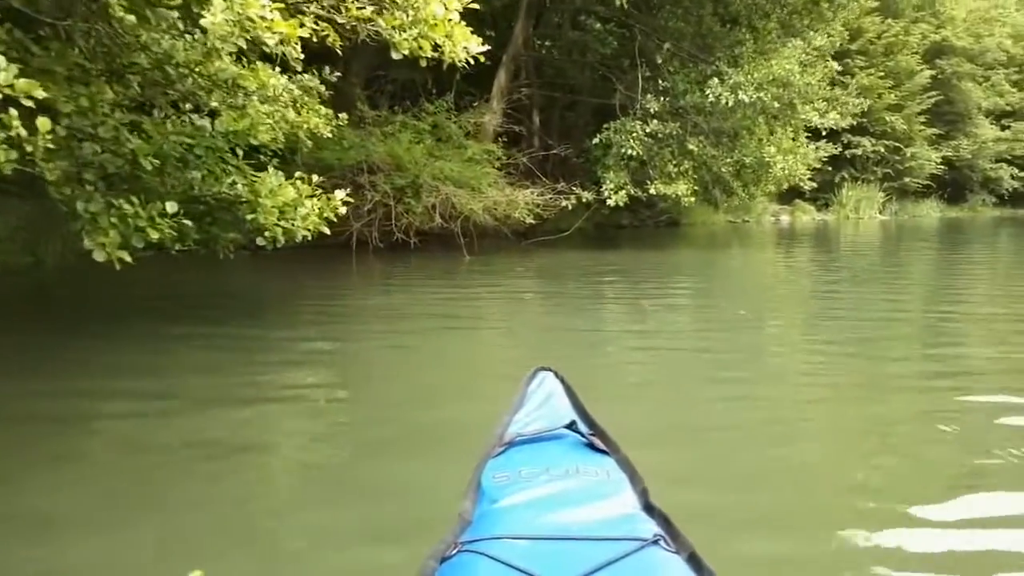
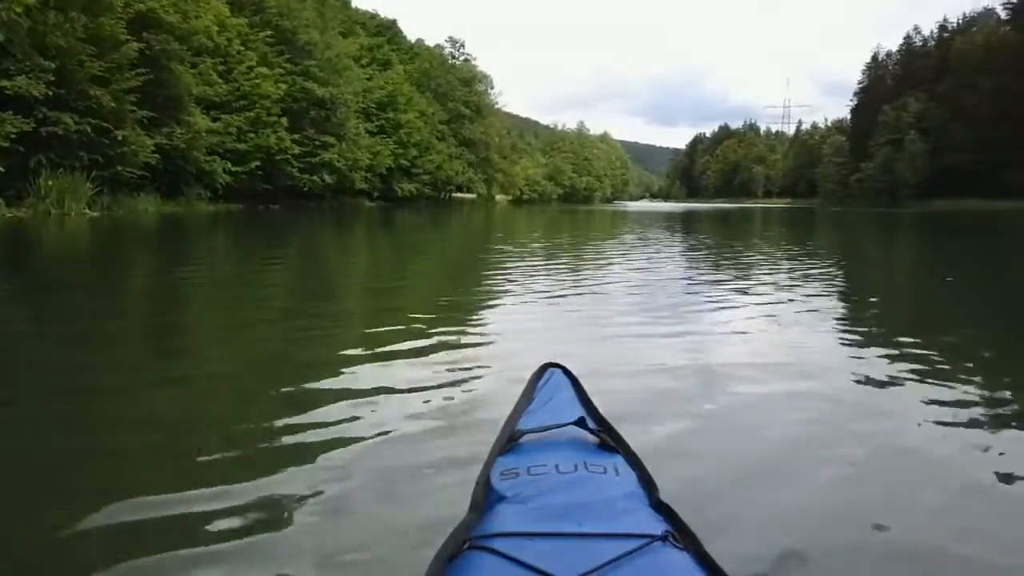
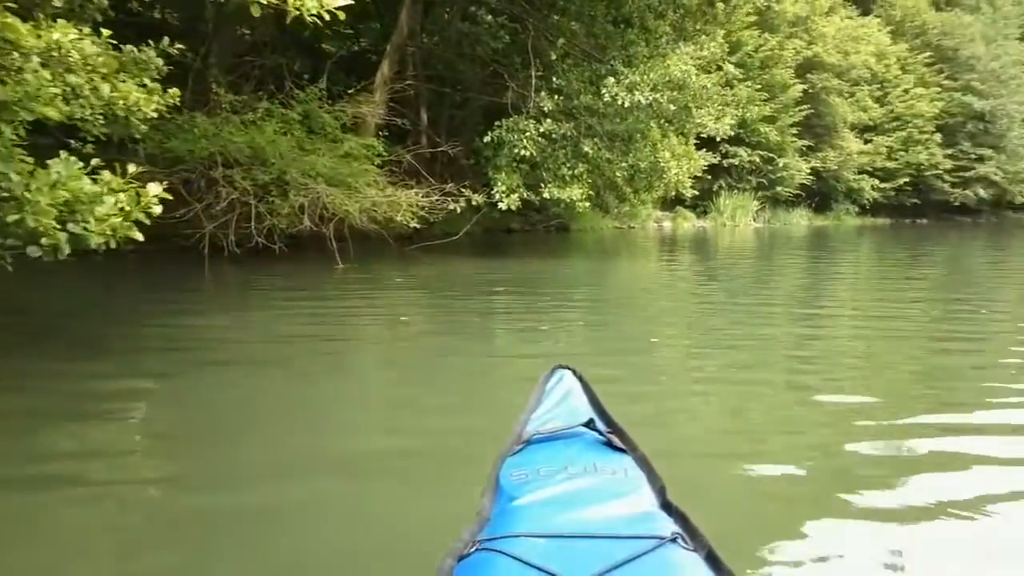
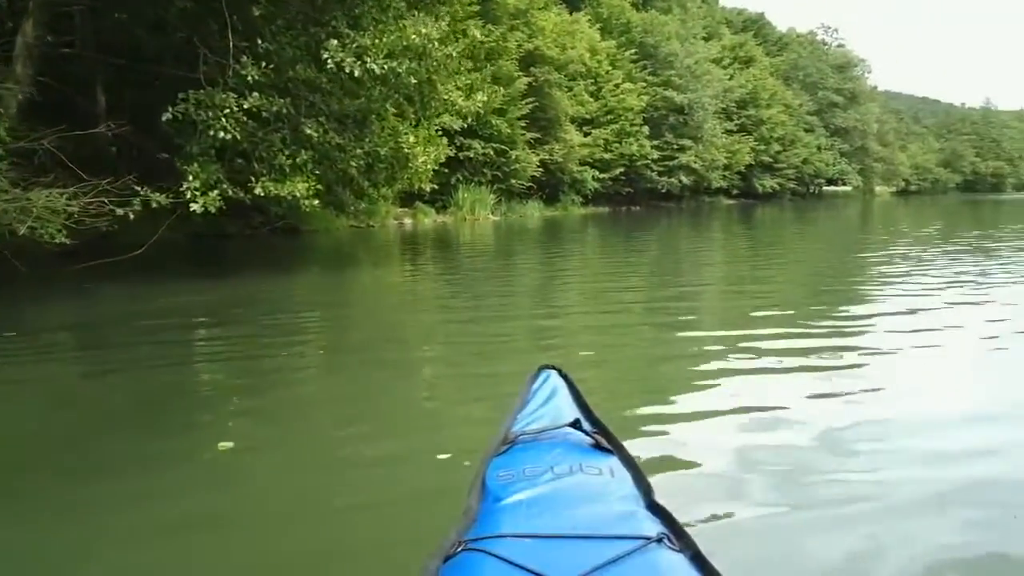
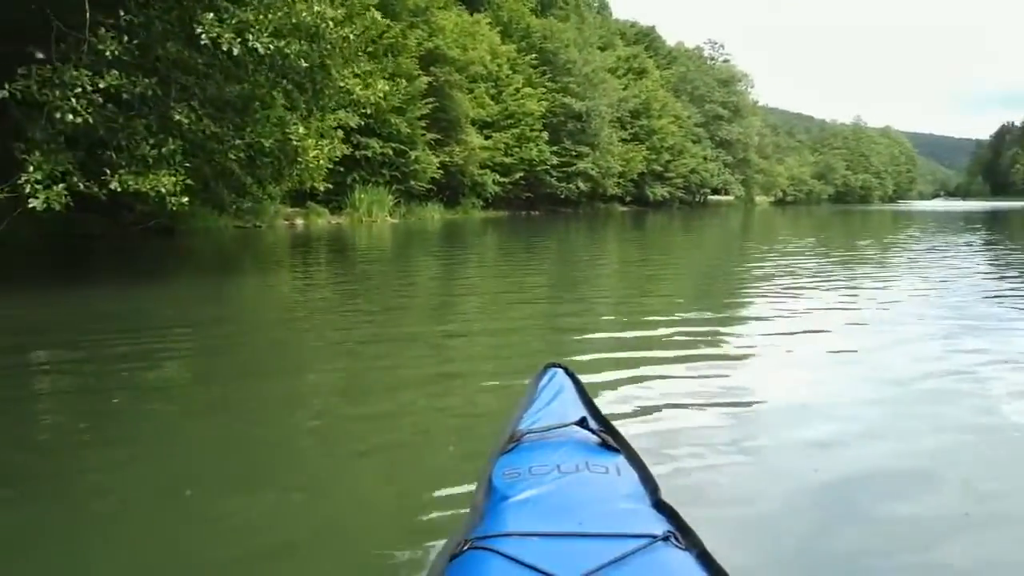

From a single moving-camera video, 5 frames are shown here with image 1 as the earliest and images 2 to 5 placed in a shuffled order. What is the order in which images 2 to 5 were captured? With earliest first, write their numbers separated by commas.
3, 4, 5, 2
